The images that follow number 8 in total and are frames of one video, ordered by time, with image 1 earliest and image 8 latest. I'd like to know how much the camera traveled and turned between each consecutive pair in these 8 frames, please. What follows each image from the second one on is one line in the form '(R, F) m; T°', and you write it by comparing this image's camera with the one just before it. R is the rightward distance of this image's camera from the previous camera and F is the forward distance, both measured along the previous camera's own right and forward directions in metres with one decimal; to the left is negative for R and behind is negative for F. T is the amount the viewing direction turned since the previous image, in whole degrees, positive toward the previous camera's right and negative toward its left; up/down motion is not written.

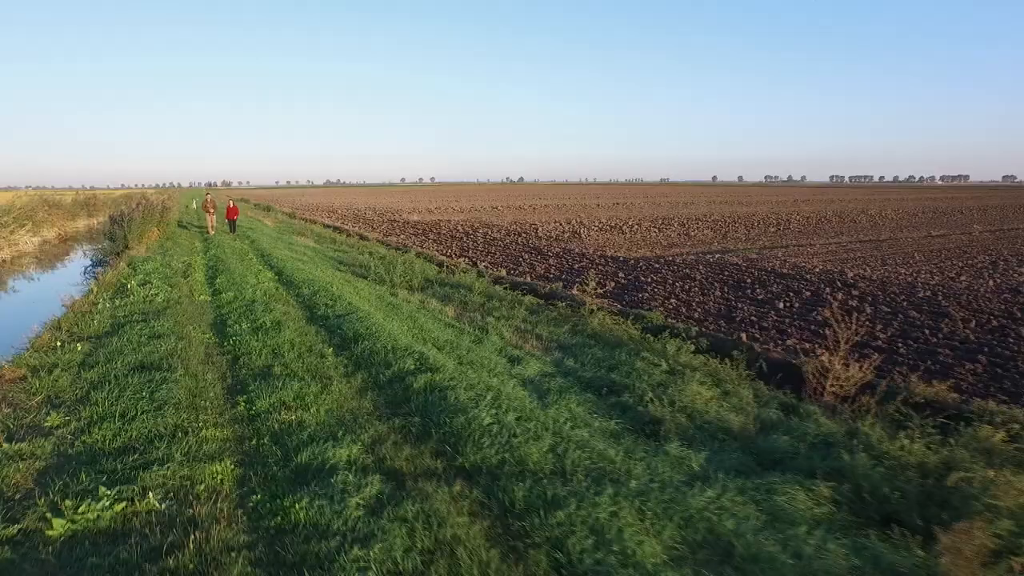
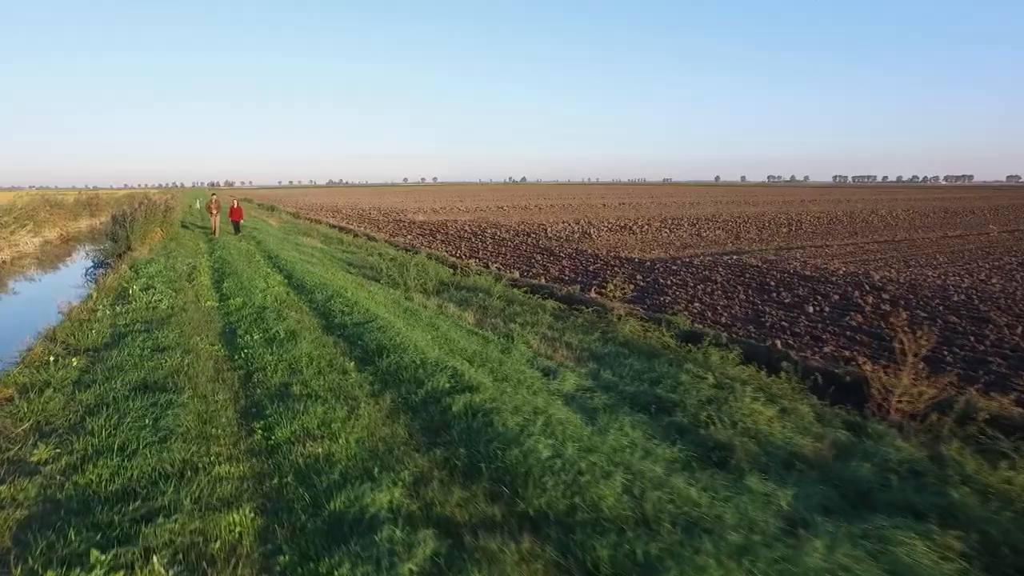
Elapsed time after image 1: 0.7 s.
(-0.3, +0.8) m; 0°
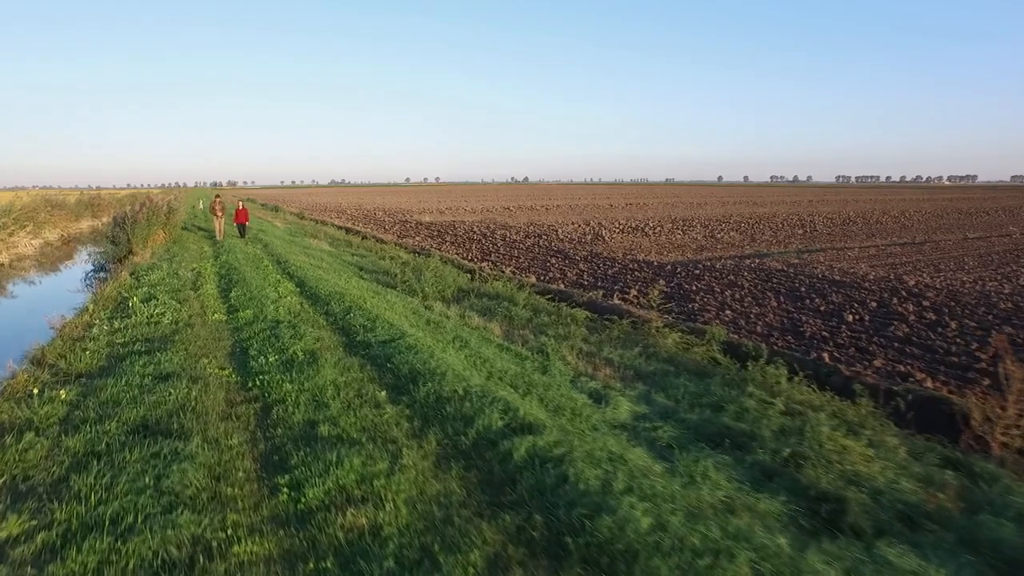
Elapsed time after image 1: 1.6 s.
(-0.3, +1.0) m; 0°
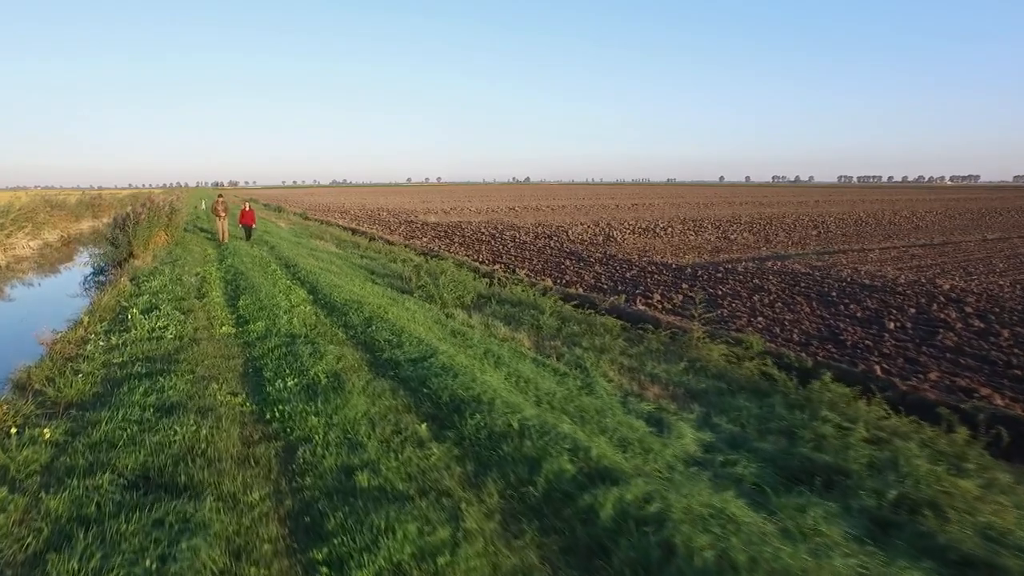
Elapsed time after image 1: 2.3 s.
(-0.3, +0.9) m; 0°
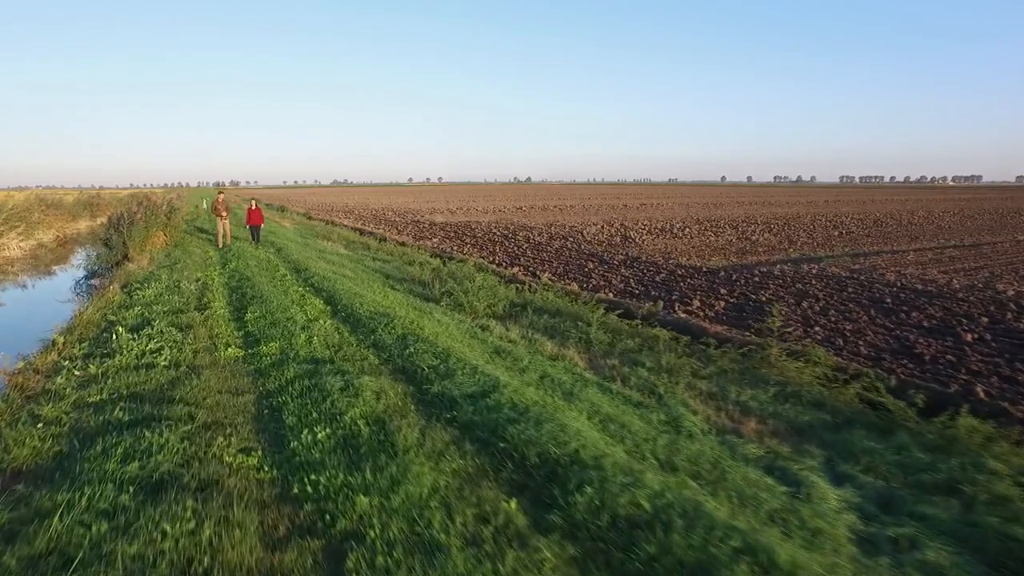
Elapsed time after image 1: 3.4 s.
(-0.5, +1.6) m; 0°
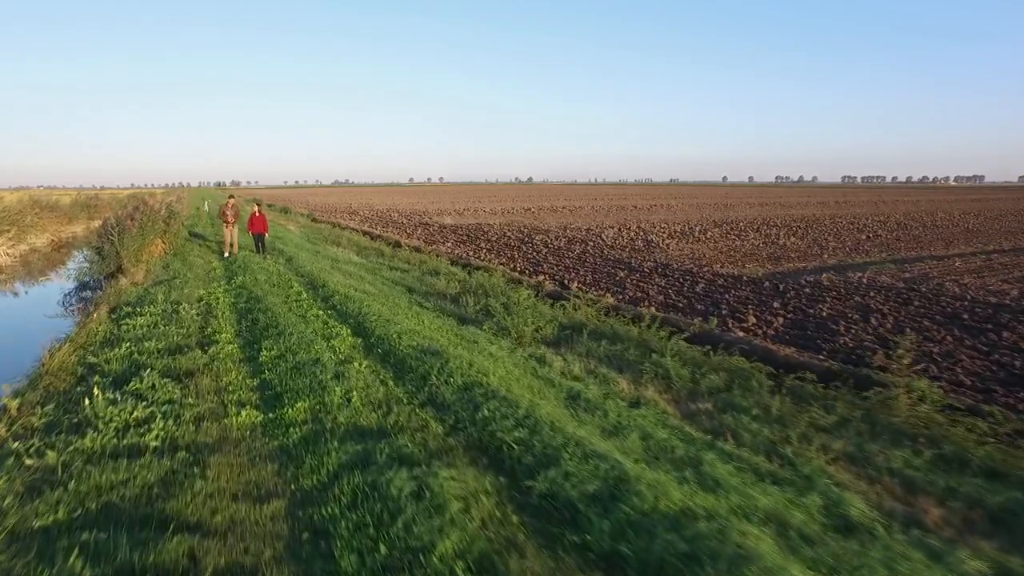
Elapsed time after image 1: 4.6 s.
(-0.6, +1.8) m; 0°
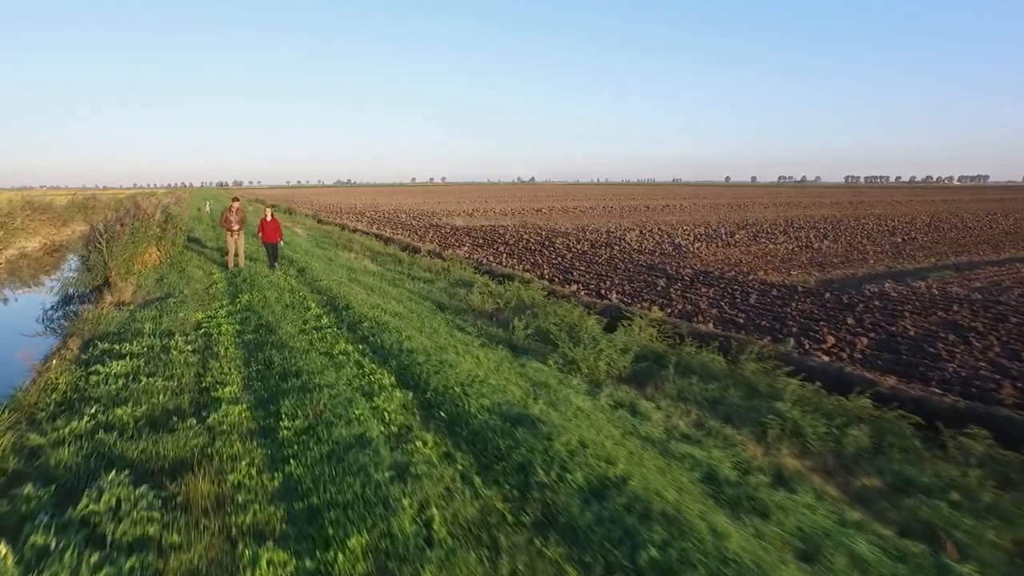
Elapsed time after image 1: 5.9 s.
(-0.6, +2.1) m; 0°
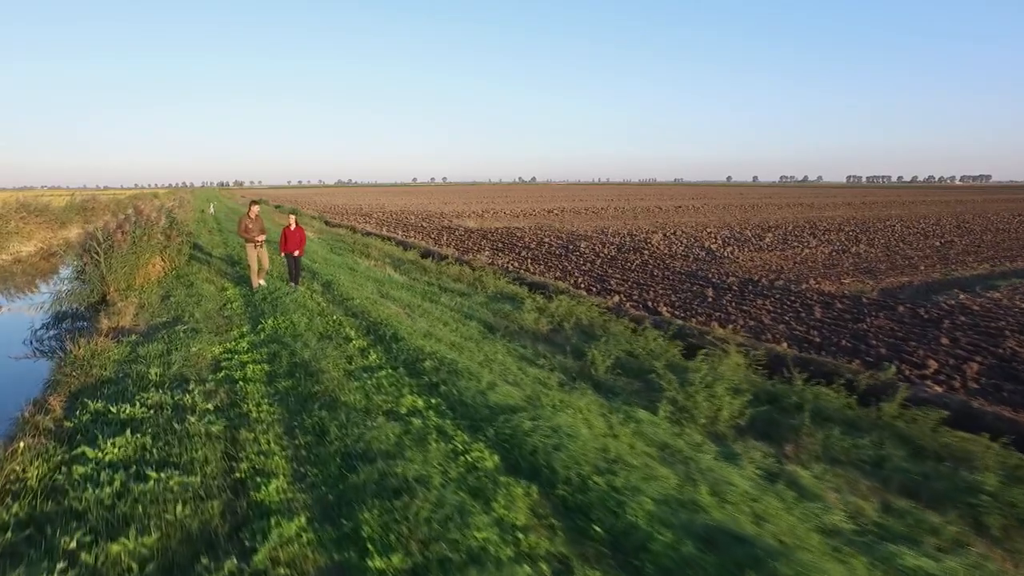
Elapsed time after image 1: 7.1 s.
(-0.7, +1.9) m; 0°
